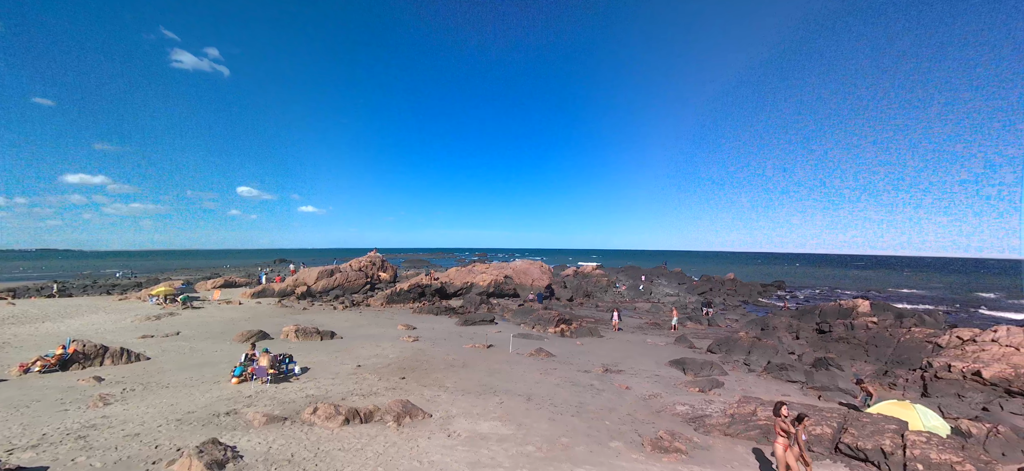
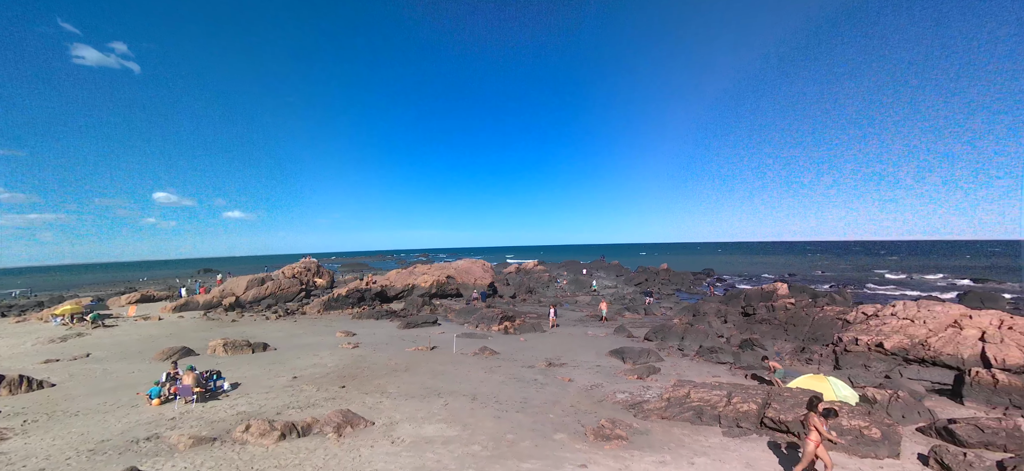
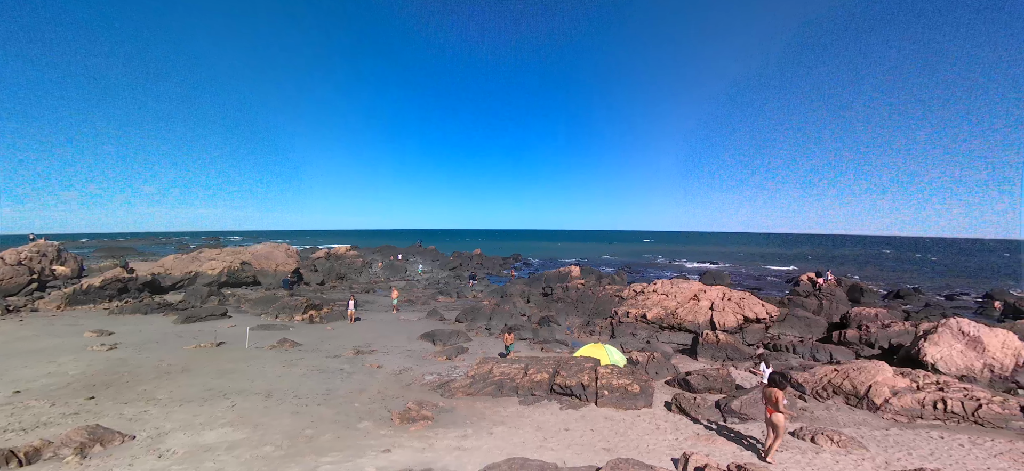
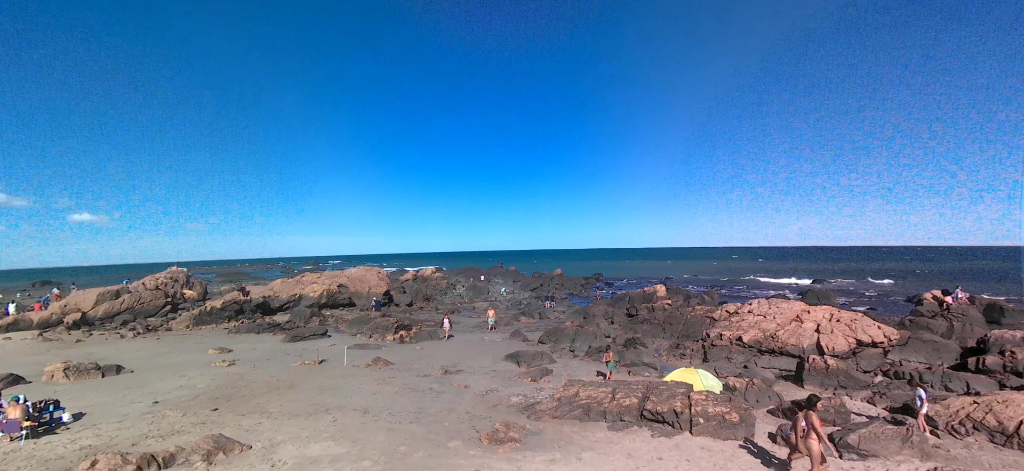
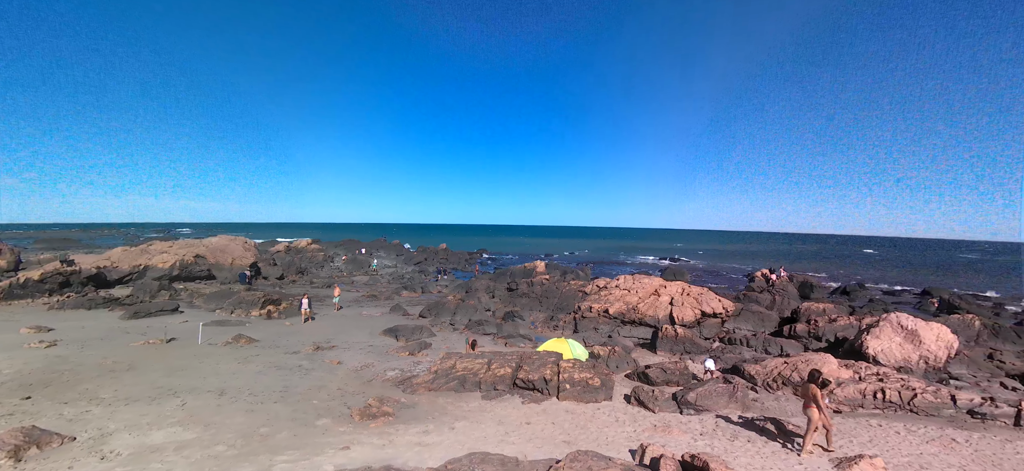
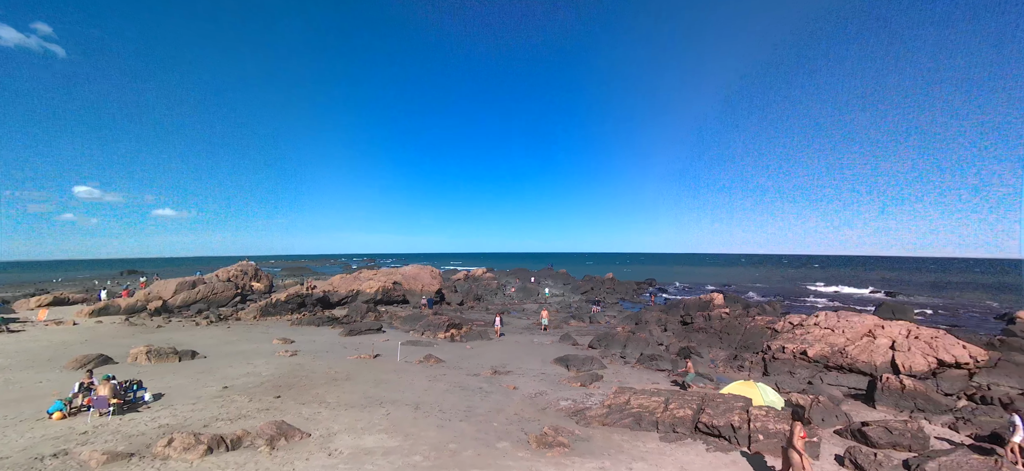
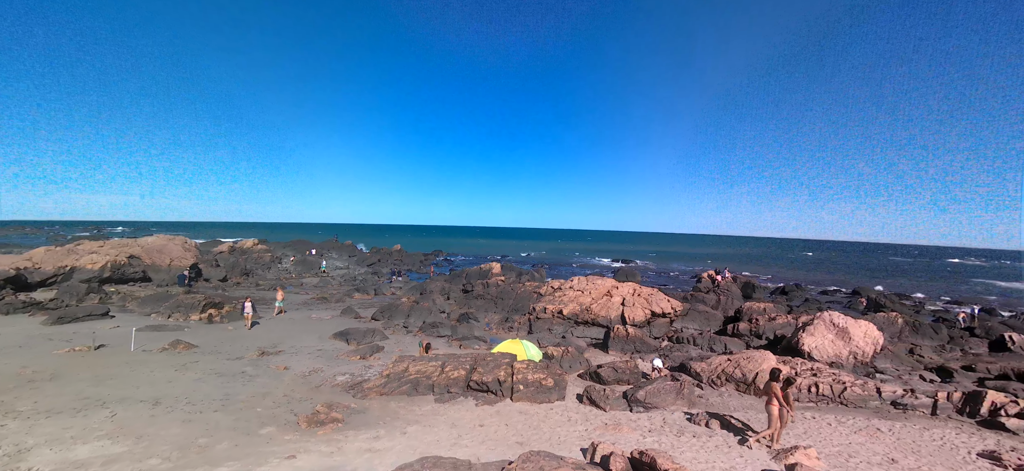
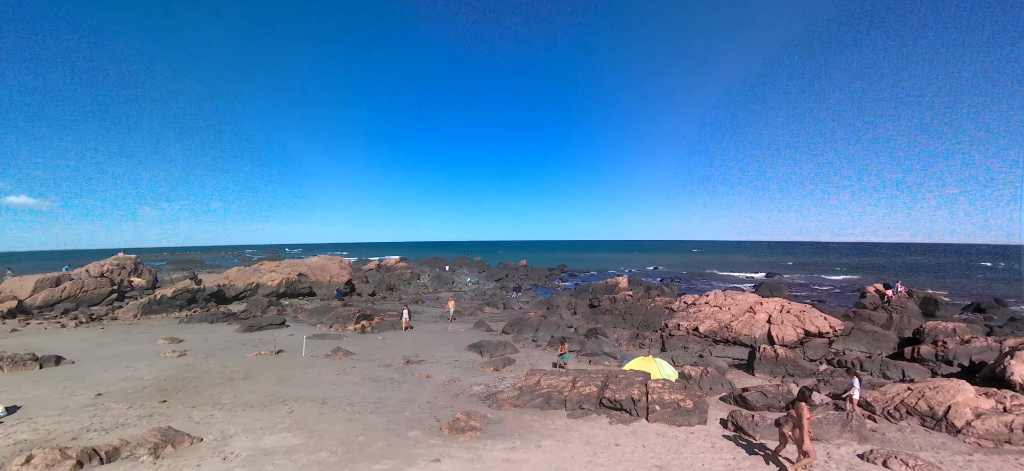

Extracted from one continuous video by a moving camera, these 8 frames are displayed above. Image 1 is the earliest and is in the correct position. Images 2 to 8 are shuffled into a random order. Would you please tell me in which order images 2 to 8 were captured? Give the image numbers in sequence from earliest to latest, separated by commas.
2, 6, 4, 8, 3, 5, 7
